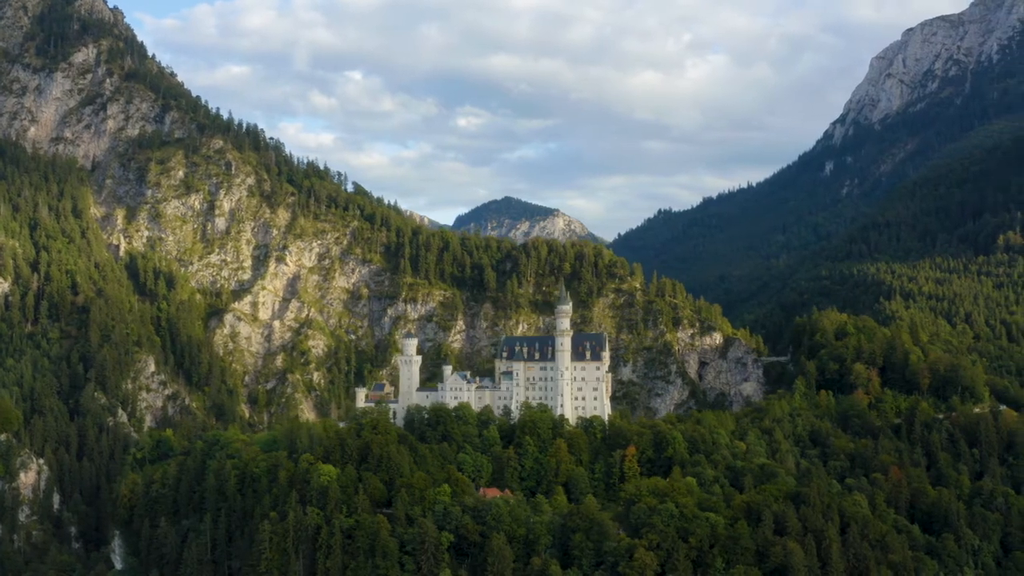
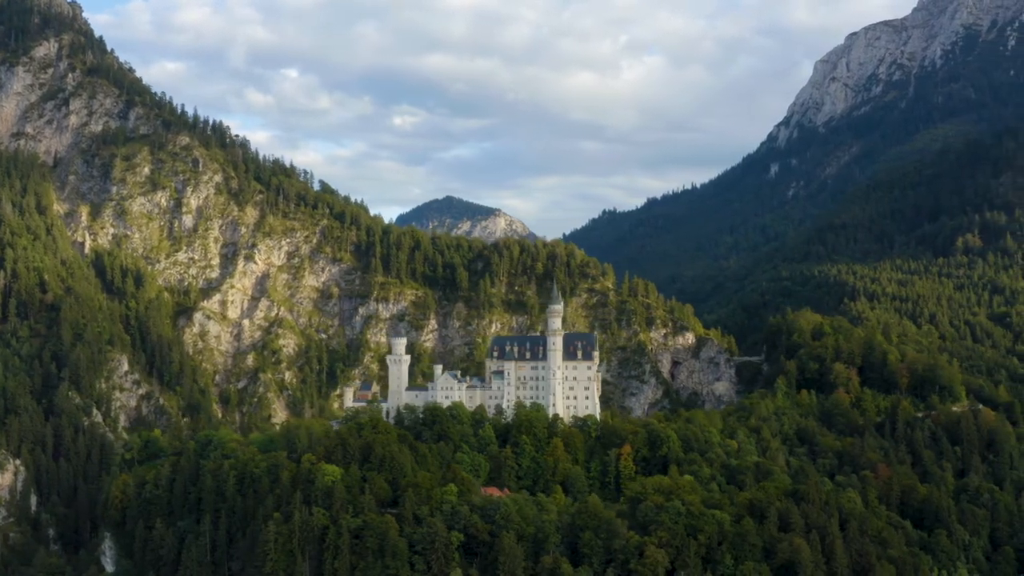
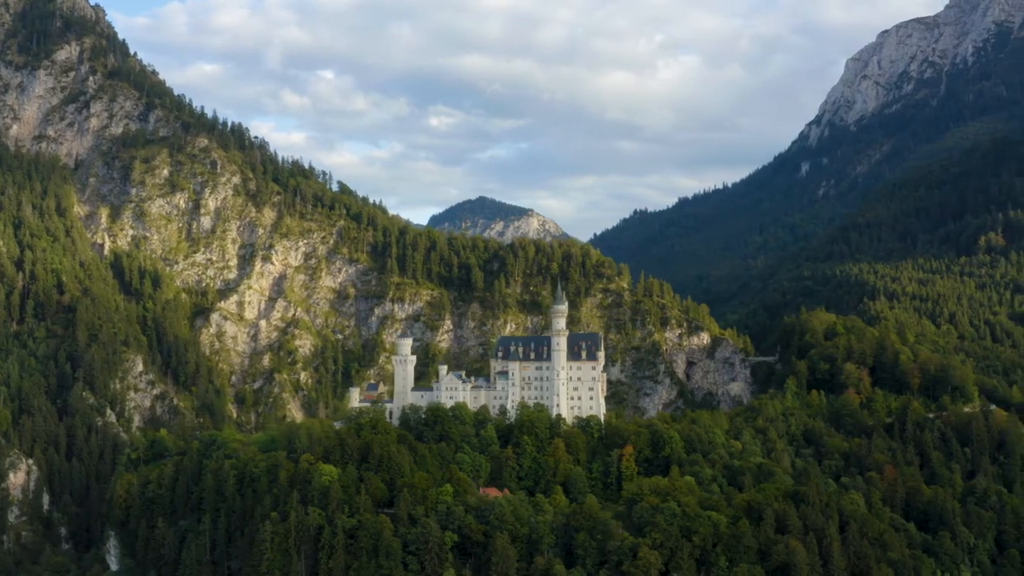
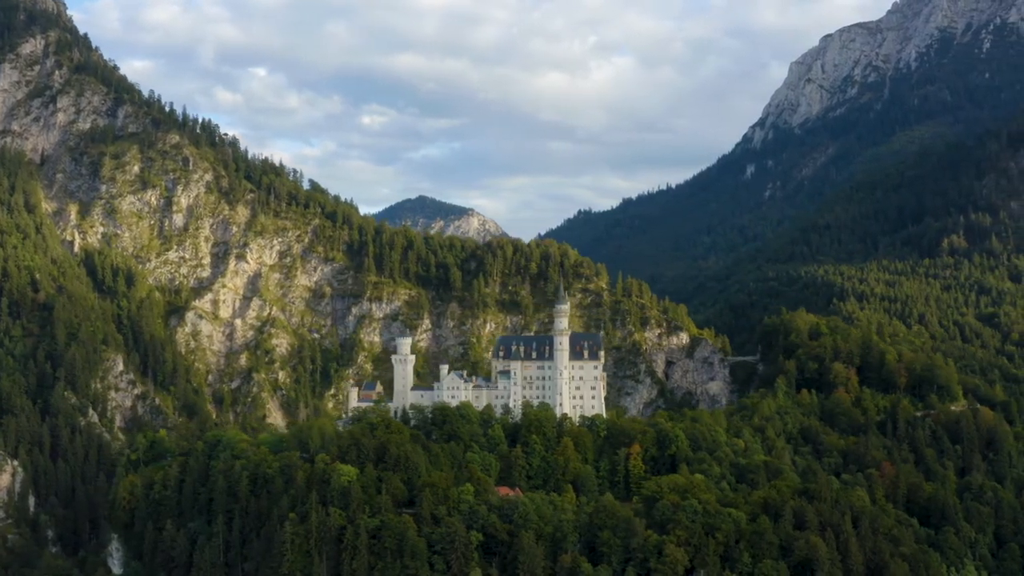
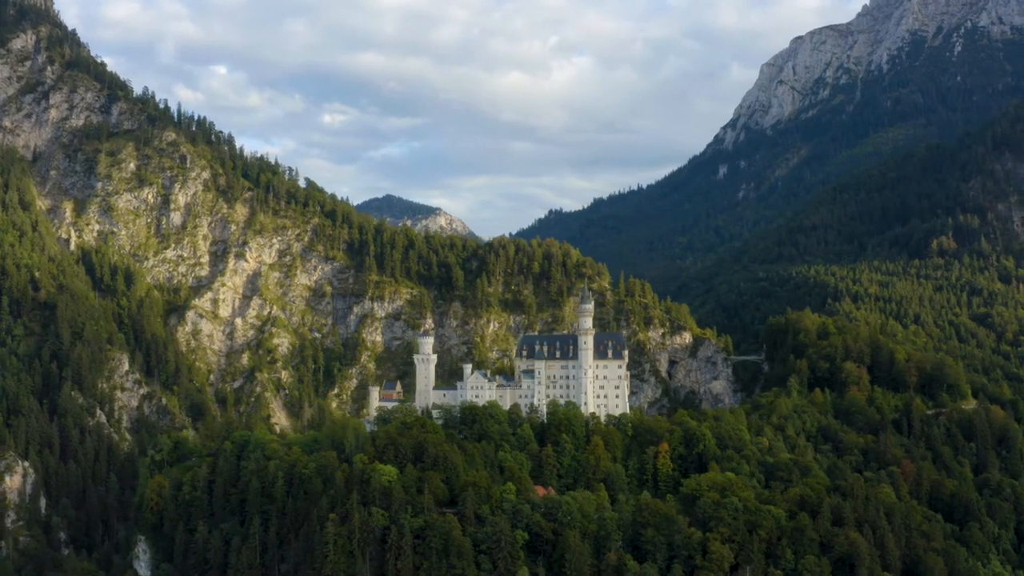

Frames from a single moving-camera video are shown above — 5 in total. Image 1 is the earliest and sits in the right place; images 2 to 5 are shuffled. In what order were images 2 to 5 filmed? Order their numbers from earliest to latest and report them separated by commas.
3, 2, 4, 5
